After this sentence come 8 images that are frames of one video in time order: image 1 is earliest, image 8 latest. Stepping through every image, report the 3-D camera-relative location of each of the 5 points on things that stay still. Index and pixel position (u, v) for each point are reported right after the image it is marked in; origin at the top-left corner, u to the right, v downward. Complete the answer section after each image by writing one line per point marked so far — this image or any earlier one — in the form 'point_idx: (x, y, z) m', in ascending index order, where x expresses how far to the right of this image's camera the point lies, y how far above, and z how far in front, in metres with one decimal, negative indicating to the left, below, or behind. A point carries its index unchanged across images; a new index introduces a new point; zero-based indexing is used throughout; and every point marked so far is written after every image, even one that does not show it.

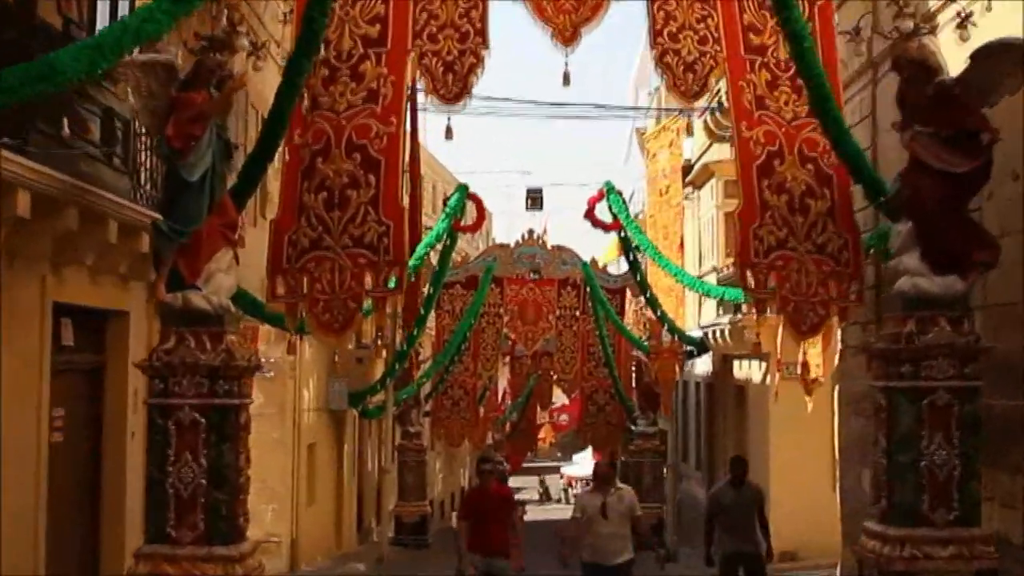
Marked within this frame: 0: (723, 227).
0: (+3.4, +0.9, +18.4) m
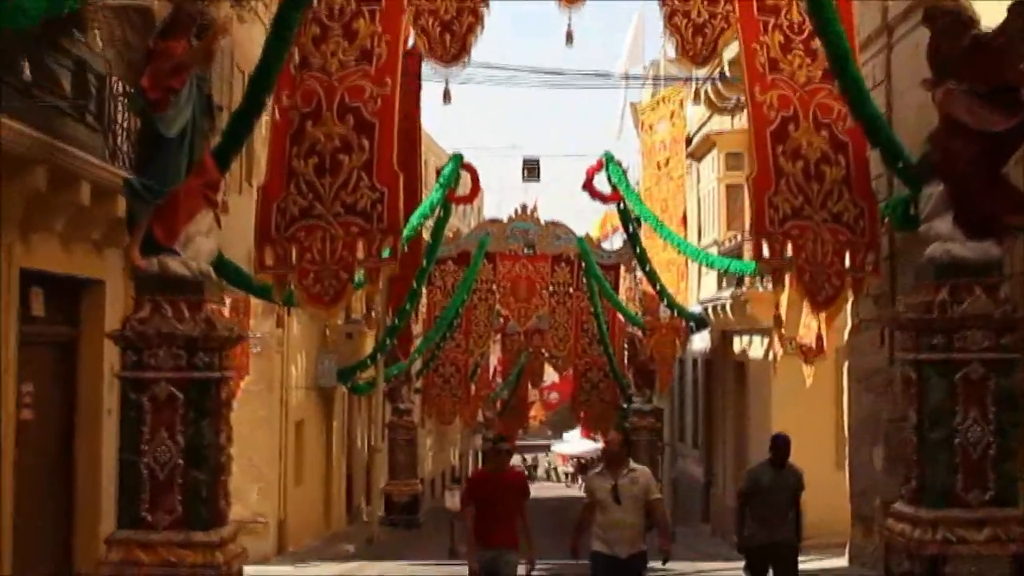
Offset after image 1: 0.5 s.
0: (+3.3, +1.4, +17.8) m
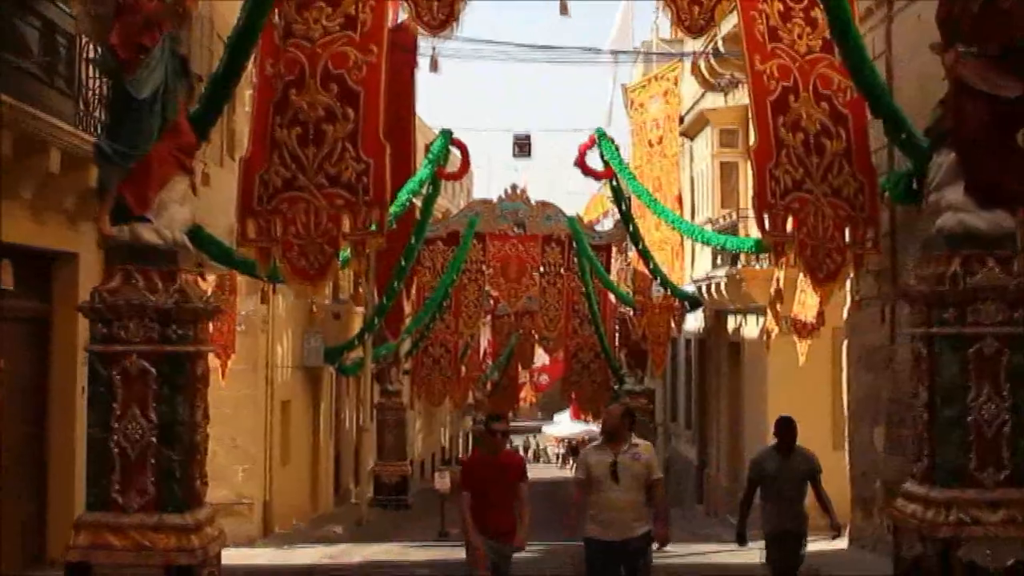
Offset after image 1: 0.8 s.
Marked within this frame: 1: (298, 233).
0: (+3.2, +1.7, +17.5) m
1: (-1.7, +0.4, +9.3) m
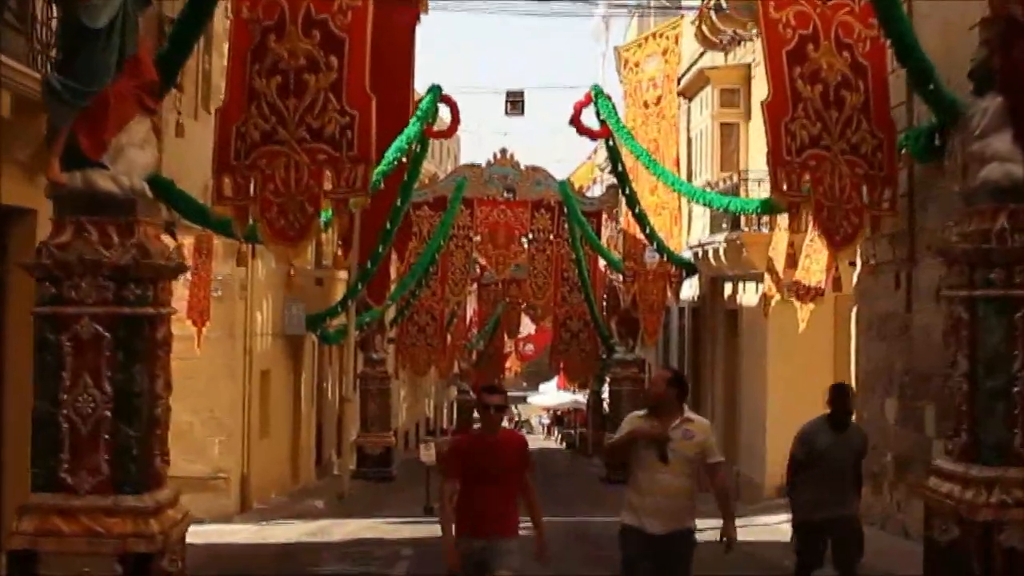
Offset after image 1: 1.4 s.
0: (+3.0, +2.2, +16.8) m
1: (-1.8, +0.7, +8.6) m
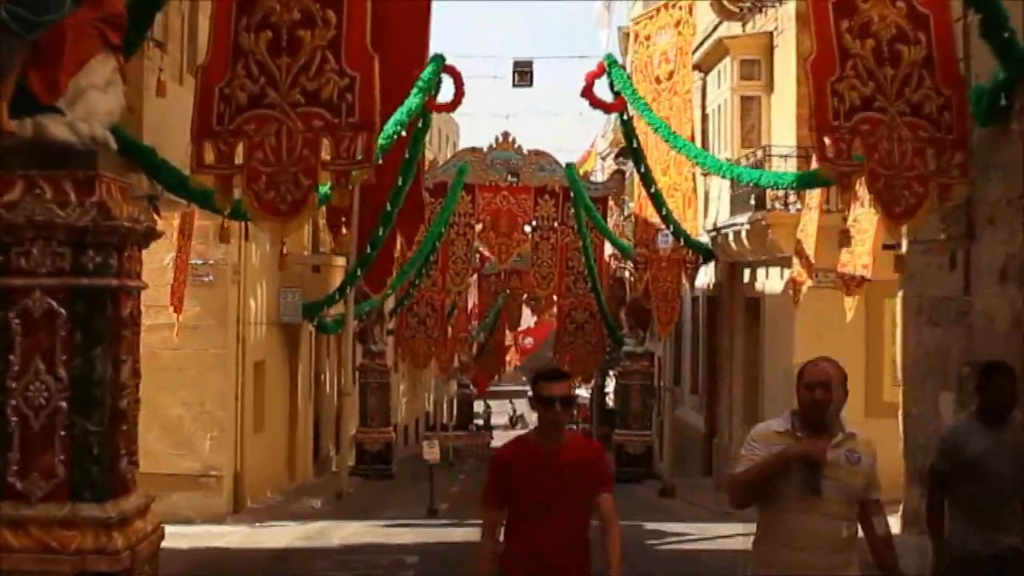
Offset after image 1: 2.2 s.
0: (+3.1, +2.4, +15.9) m
1: (-1.6, +0.9, +7.6) m
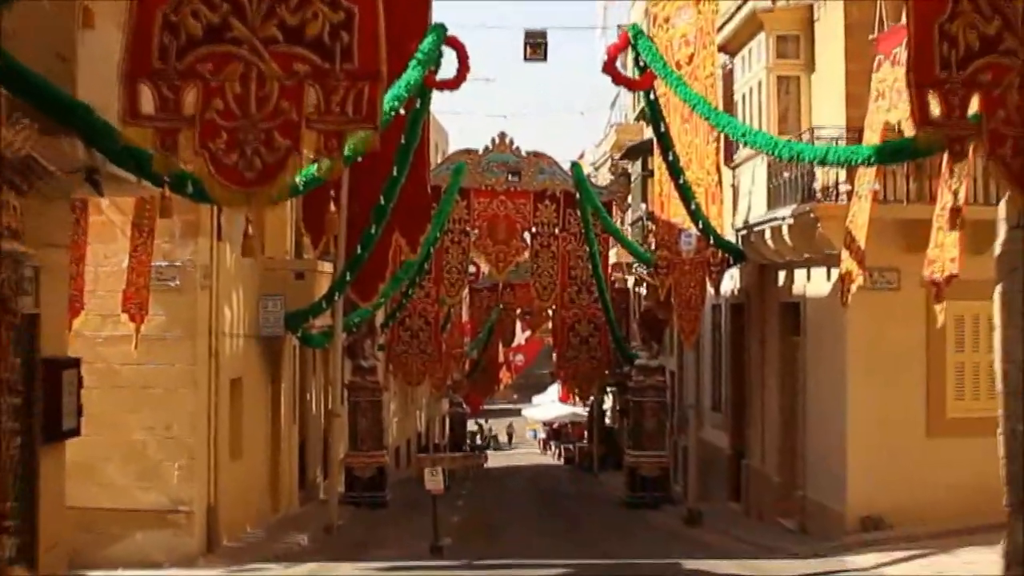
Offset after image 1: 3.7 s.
0: (+3.2, +2.3, +14.1) m
1: (-1.4, +0.9, +5.8) m
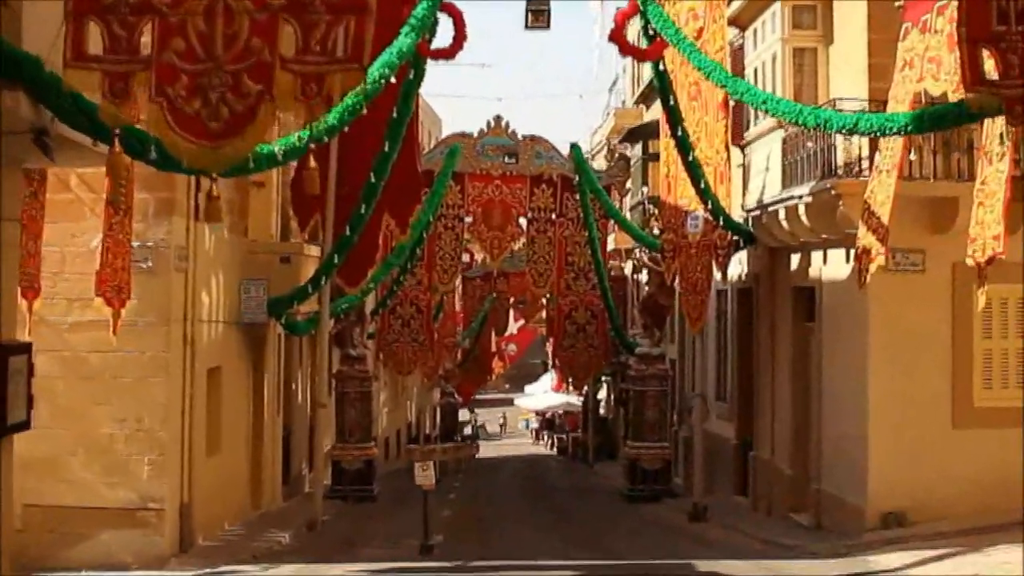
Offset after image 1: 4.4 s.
0: (+3.2, +2.5, +13.3) m
1: (-1.4, +1.1, +4.9) m
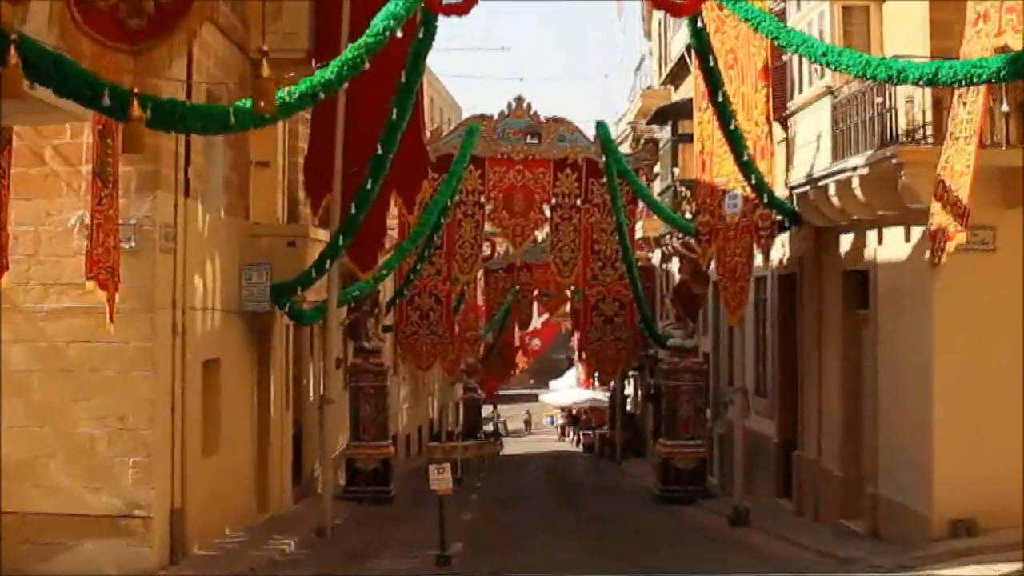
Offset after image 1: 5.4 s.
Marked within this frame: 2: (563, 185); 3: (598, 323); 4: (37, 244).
0: (+3.4, +2.7, +12.1) m
1: (-1.3, +1.2, +3.8) m
2: (+1.0, +1.9, +19.3) m
3: (+1.6, -0.5, +19.1) m
4: (-4.1, +0.4, +10.0) m
